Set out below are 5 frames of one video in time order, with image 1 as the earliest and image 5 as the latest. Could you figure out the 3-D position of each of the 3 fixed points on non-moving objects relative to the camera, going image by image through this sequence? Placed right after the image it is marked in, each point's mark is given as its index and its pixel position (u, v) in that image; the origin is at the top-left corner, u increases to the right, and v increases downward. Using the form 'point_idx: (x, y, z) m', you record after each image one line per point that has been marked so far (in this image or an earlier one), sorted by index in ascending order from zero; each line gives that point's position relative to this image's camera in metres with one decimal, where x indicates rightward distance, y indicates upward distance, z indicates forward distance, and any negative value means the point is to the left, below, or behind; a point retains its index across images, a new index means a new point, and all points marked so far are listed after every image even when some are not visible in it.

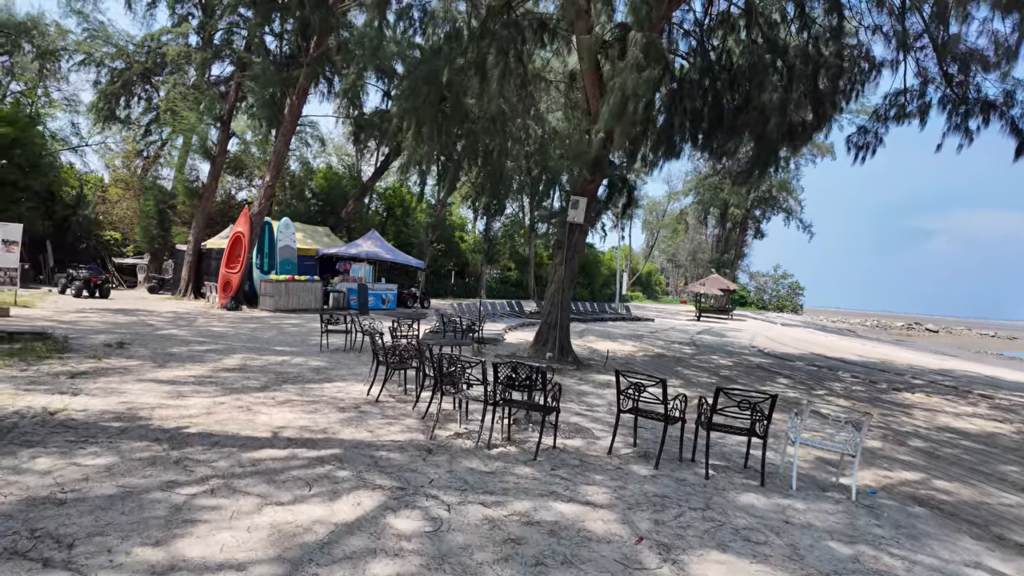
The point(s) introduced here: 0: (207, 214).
0: (-9.1, +2.2, +17.9) m
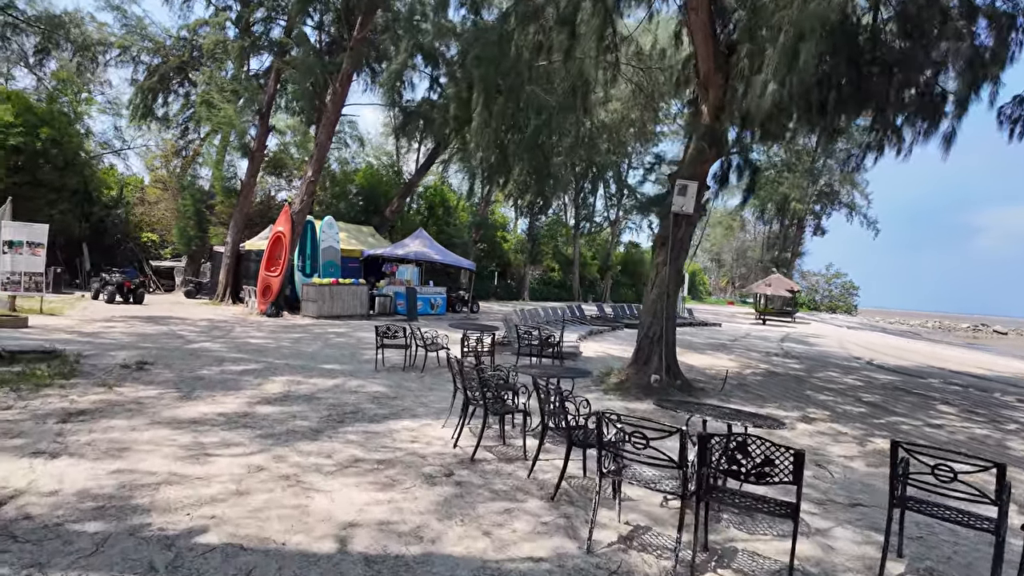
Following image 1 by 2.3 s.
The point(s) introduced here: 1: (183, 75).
0: (-7.5, +2.1, +16.7) m
1: (-10.9, +7.1, +19.7) m
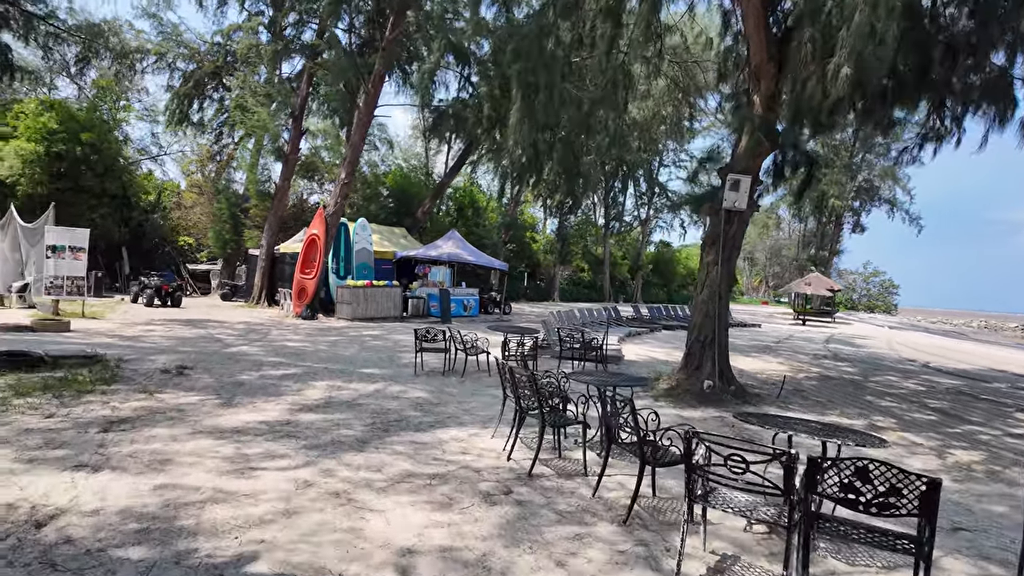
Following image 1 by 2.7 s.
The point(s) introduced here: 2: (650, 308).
0: (-6.5, +2.0, +16.8) m
1: (-9.9, +7.0, +19.9) m
2: (+4.0, -0.6, +17.3) m
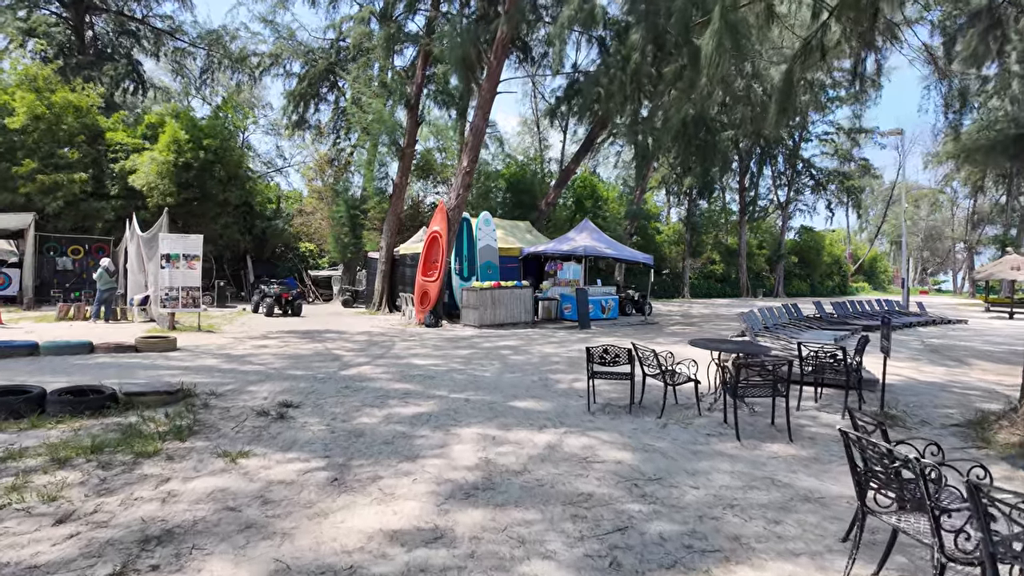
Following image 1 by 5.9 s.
0: (-3.0, +1.9, +15.5) m
1: (-5.8, +6.8, +19.1) m
2: (+7.6, -0.4, +14.1) m
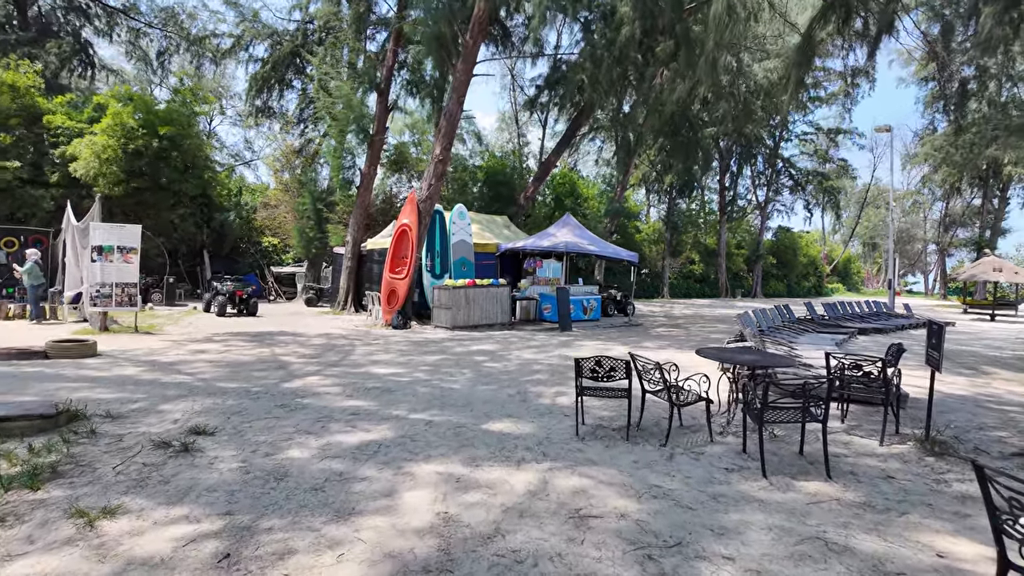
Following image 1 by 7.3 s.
0: (-3.5, +1.9, +14.4) m
1: (-6.5, +6.8, +17.9) m
2: (+7.1, -0.4, +13.4) m
